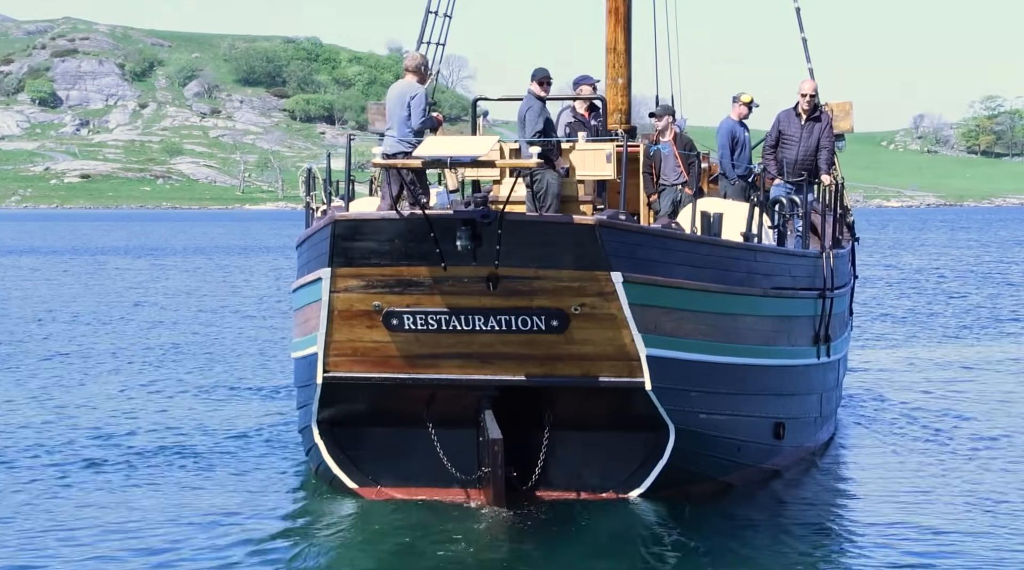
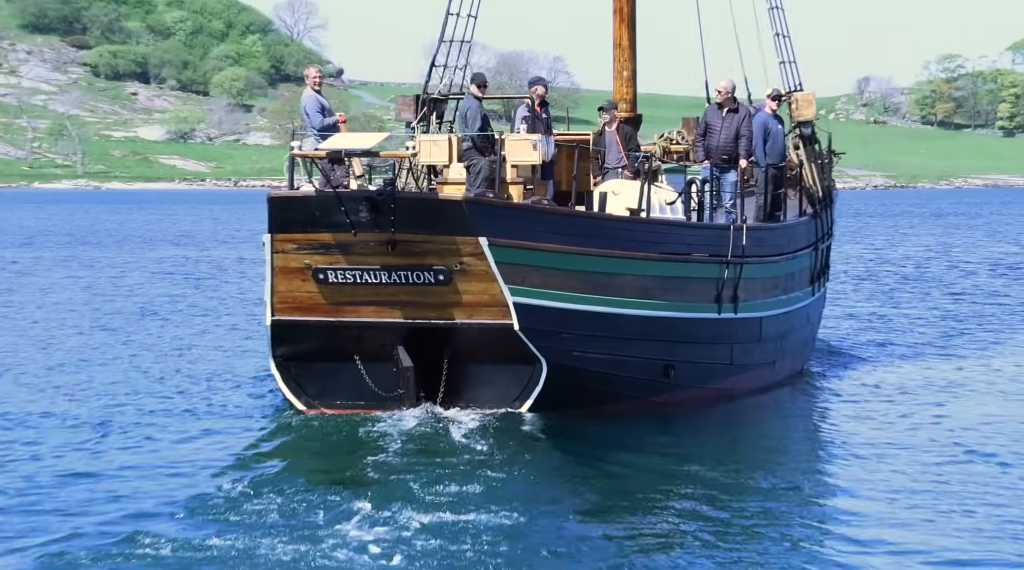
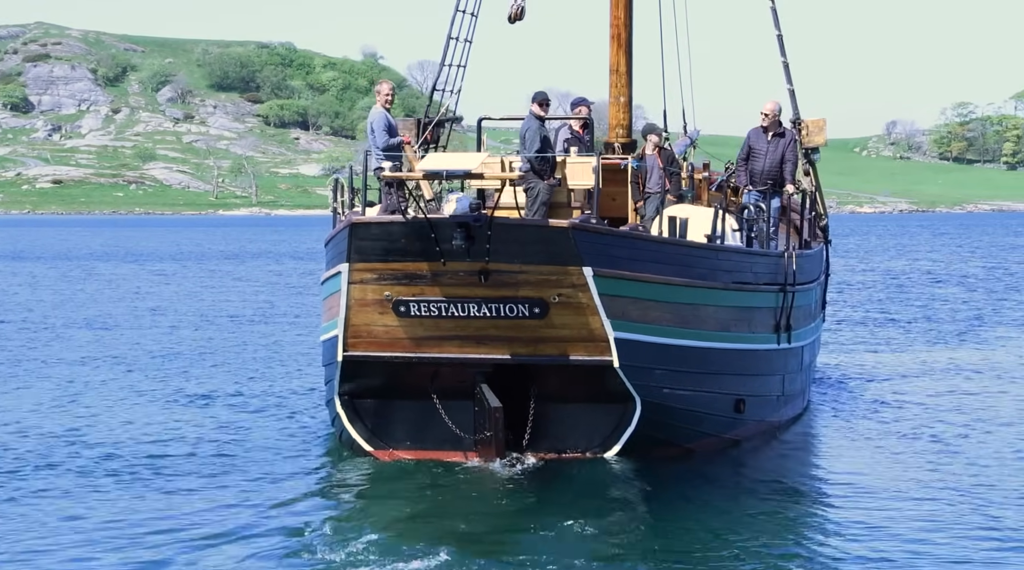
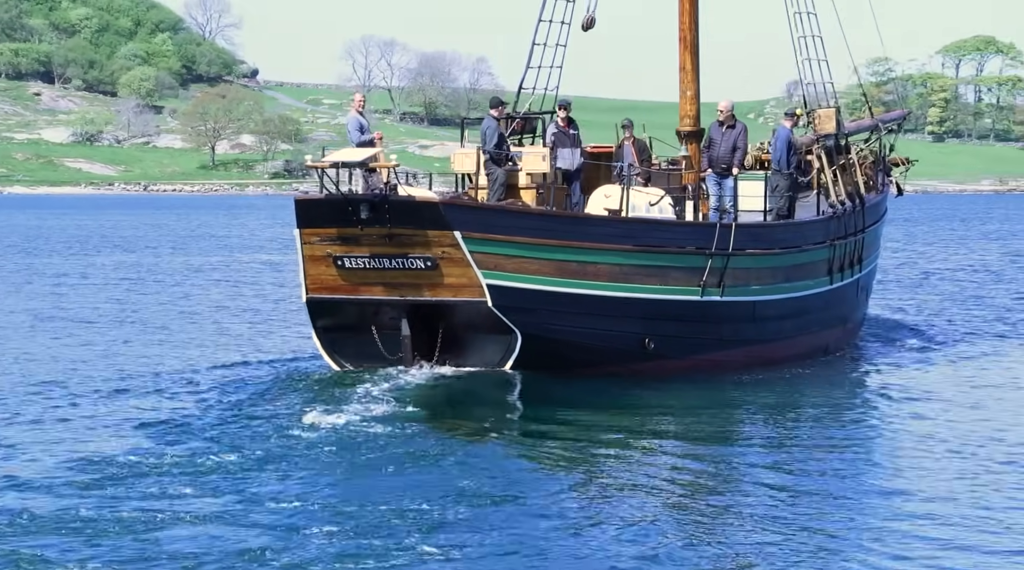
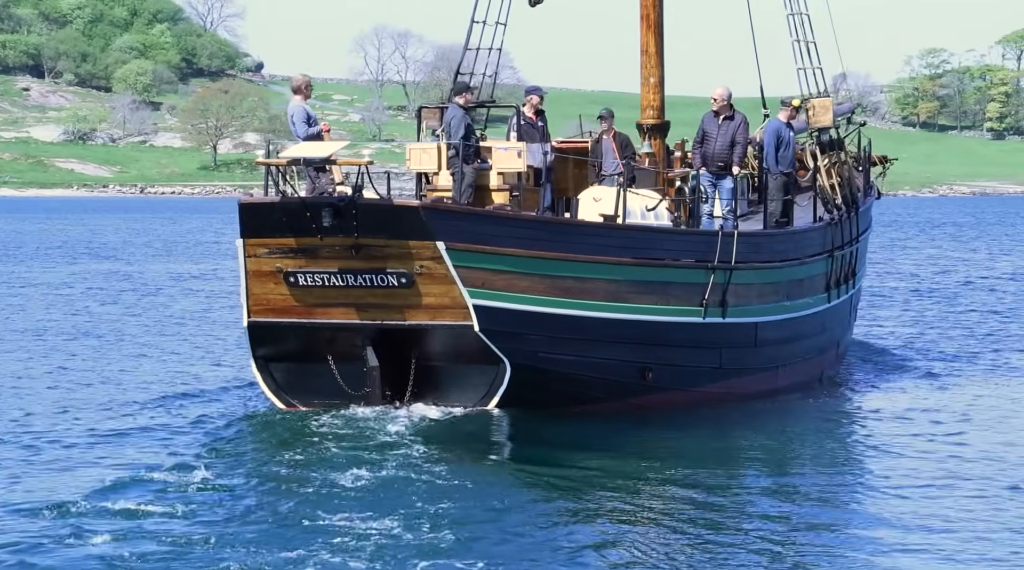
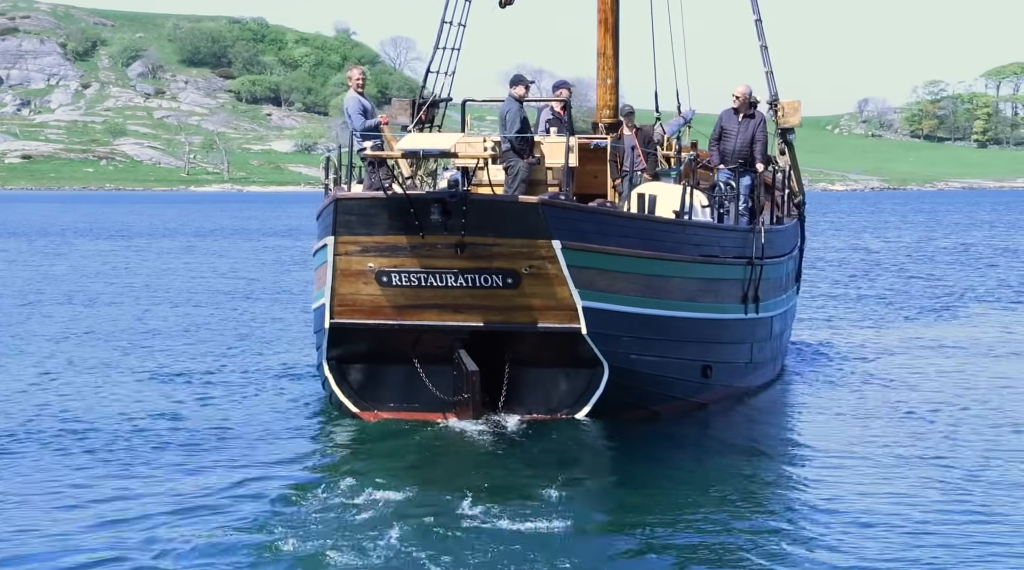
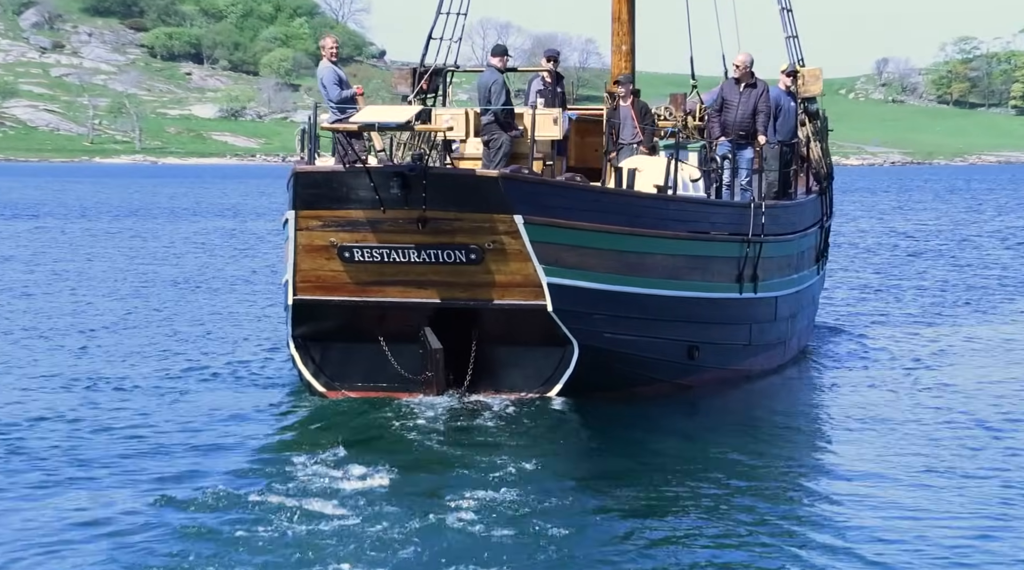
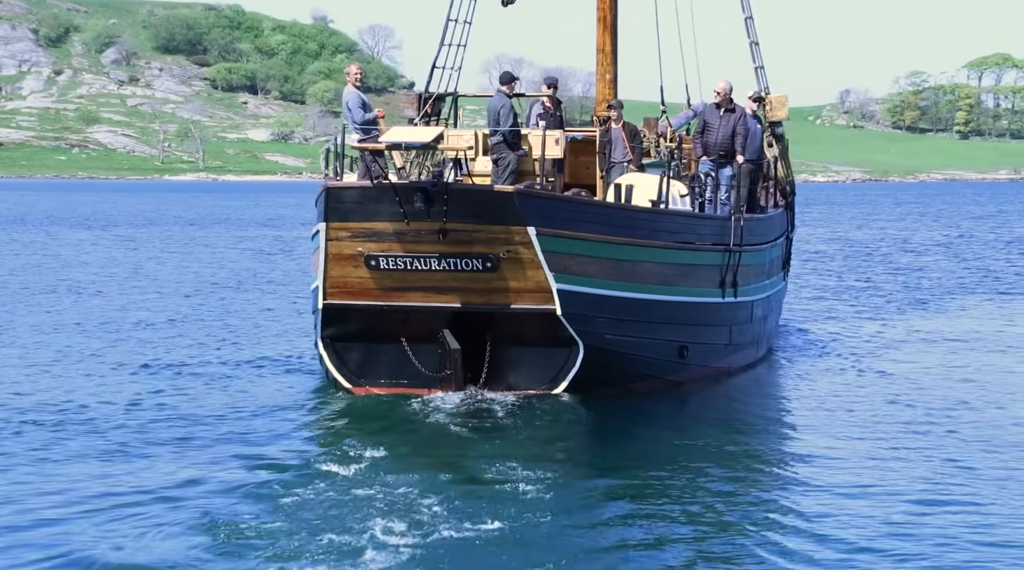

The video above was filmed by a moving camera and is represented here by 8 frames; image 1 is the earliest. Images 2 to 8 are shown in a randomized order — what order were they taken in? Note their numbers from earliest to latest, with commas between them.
3, 6, 8, 7, 2, 5, 4
